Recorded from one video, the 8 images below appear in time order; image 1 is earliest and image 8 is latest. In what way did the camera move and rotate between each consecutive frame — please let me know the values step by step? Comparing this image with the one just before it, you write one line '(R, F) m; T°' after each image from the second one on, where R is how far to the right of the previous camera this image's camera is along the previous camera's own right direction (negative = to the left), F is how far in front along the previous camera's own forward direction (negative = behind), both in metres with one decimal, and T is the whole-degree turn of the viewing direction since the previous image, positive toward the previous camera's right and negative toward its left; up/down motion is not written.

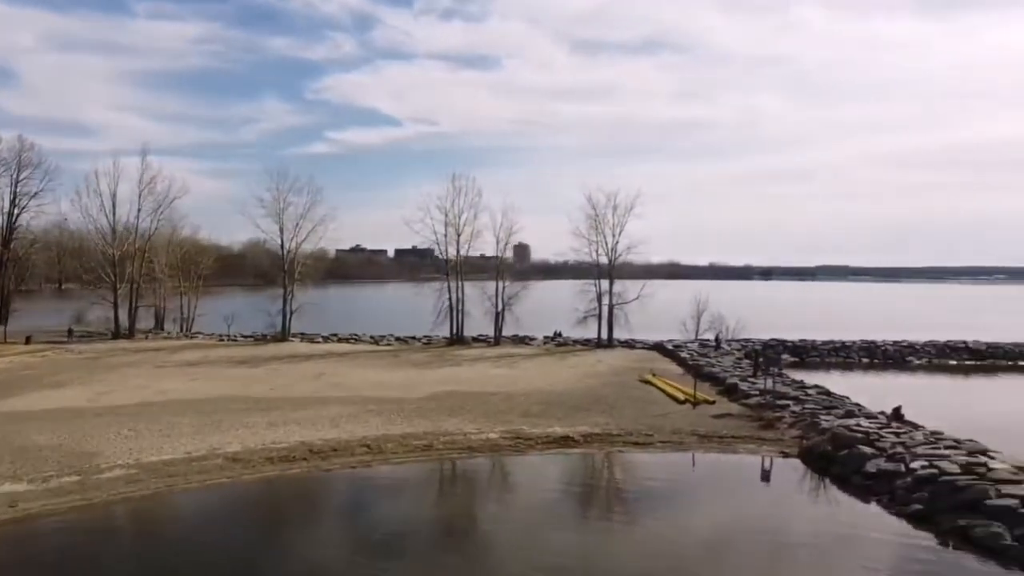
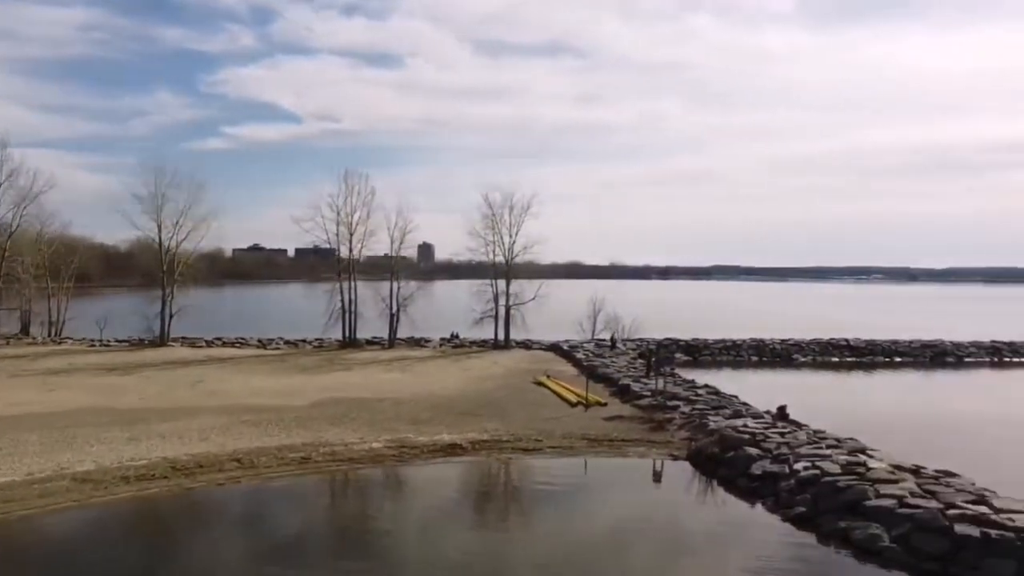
(+0.2, +0.4) m; +7°
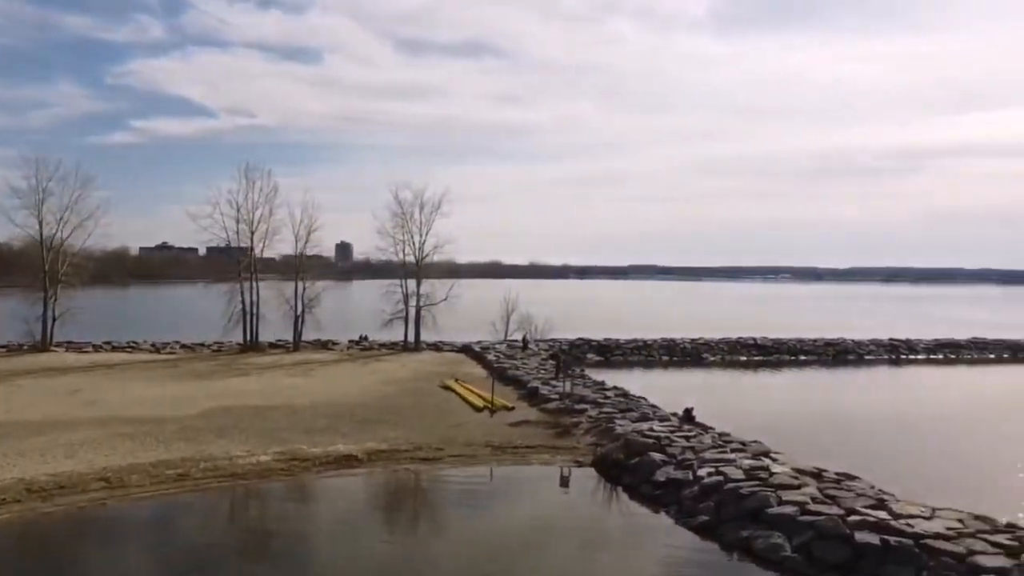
(+0.3, +0.5) m; +6°
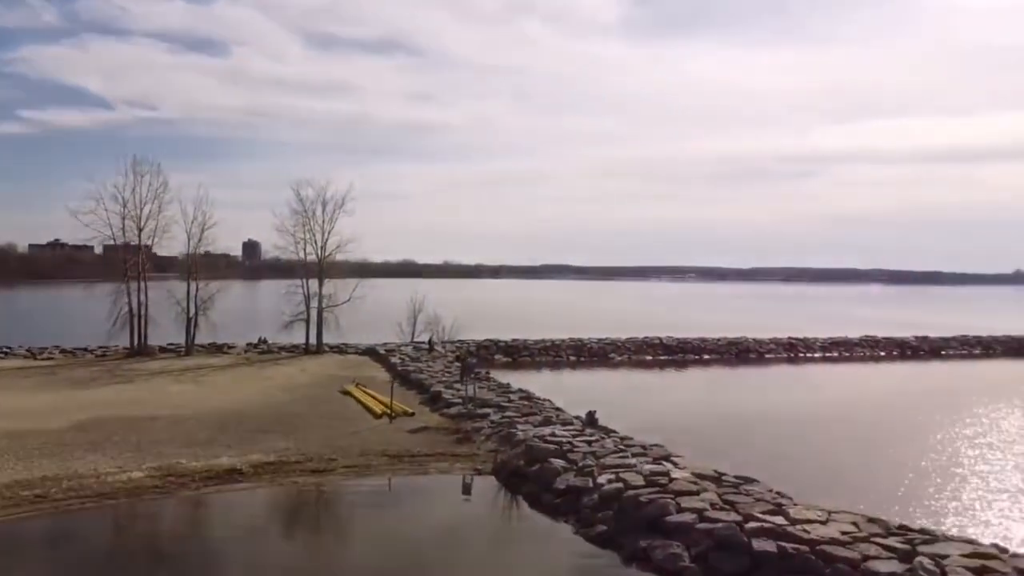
(+0.2, +0.4) m; +6°
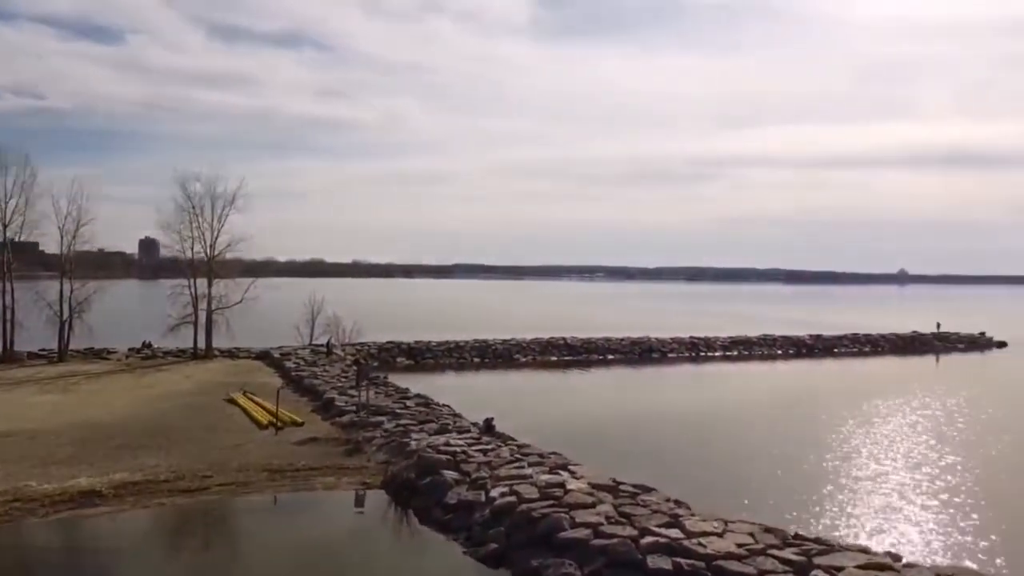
(+0.2, +0.5) m; +6°
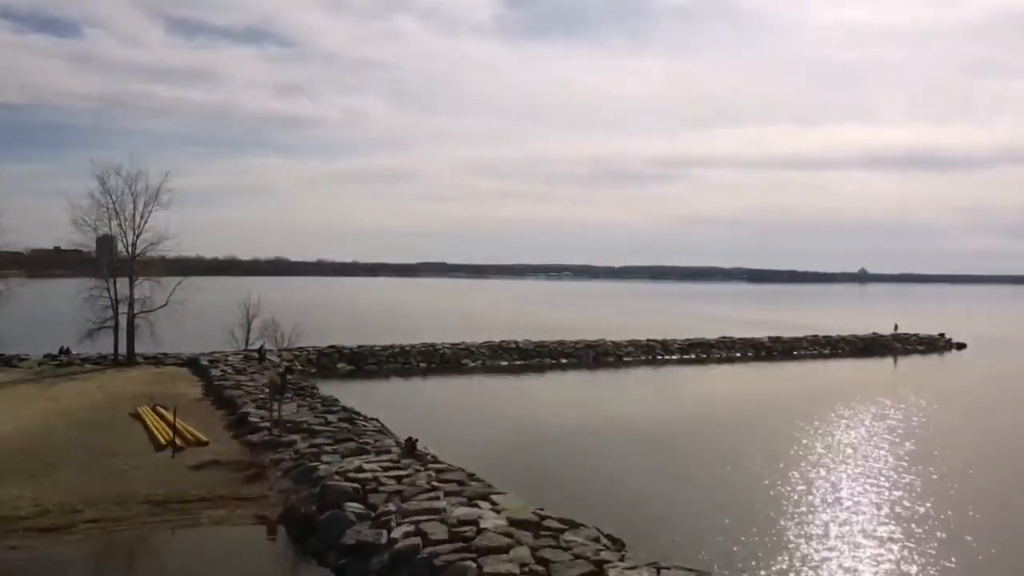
(+0.5, +1.1) m; +2°
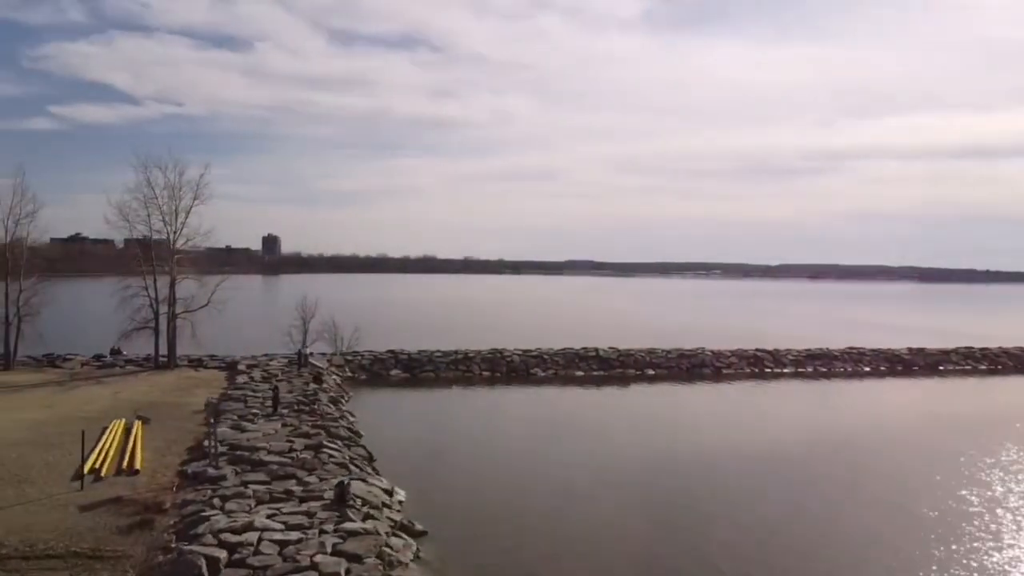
(+1.8, +2.6) m; -10°
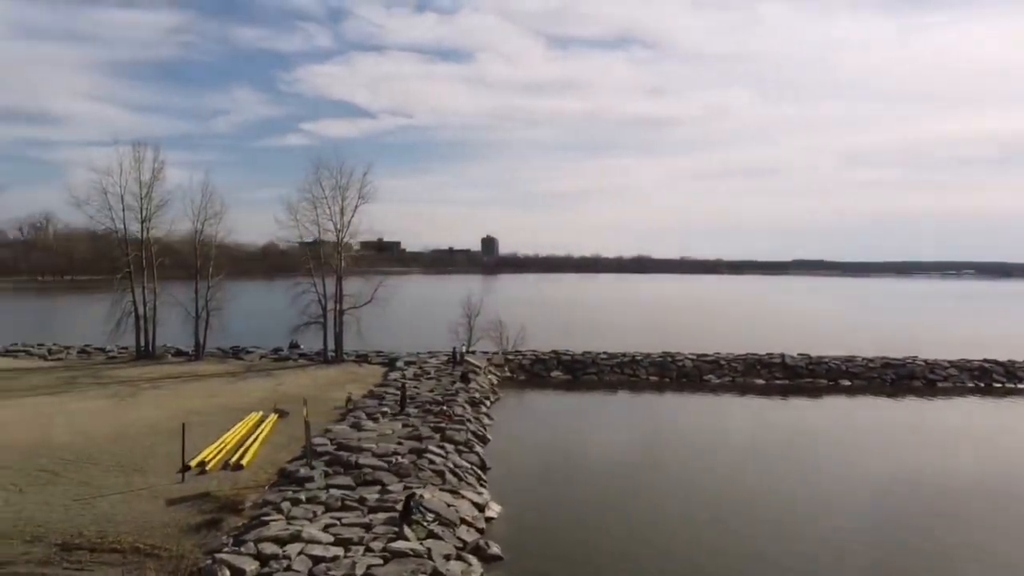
(+1.1, +1.2) m; -15°
